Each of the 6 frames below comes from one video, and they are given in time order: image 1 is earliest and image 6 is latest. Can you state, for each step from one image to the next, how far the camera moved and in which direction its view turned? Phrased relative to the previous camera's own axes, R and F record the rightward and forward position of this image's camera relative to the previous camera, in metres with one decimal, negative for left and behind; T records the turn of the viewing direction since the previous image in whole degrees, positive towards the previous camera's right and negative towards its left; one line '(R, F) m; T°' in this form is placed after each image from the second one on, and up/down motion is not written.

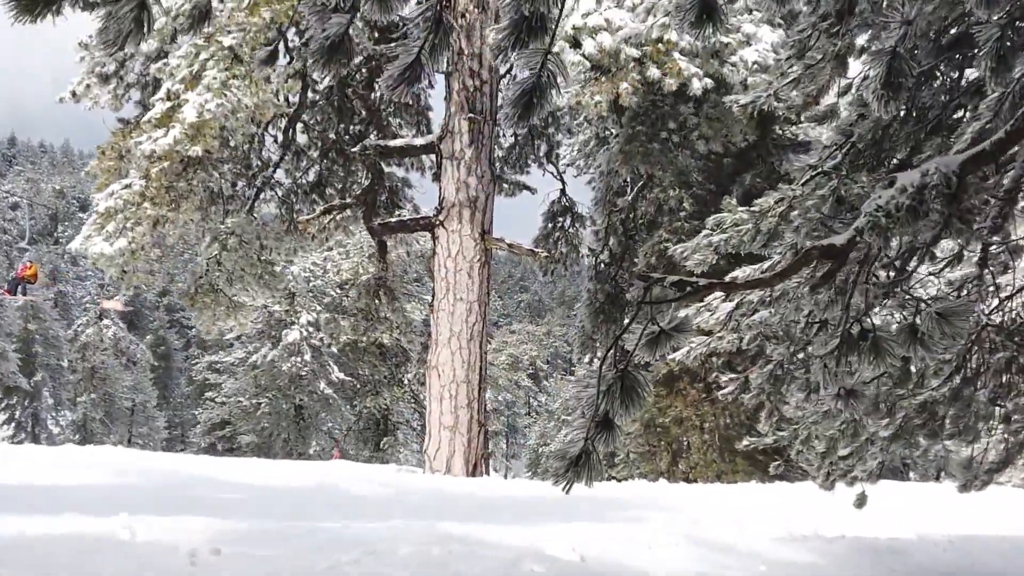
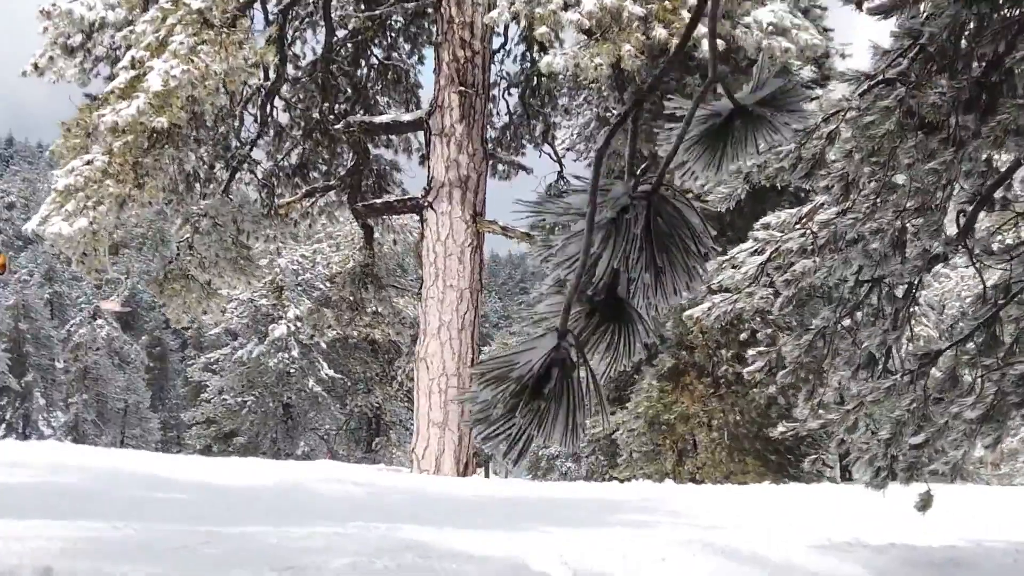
(+0.1, +0.6) m; 0°
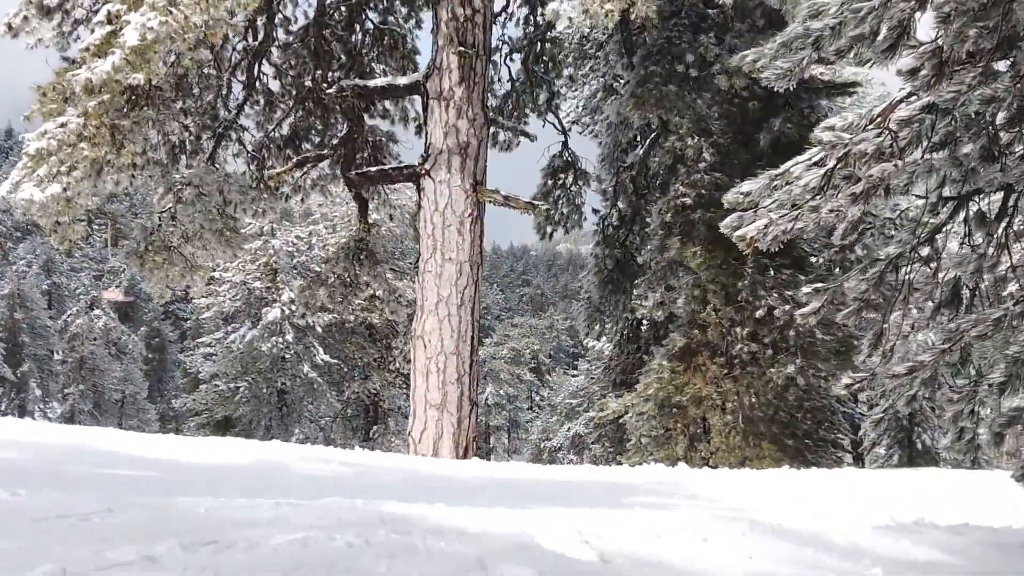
(0.0, +0.5) m; 0°
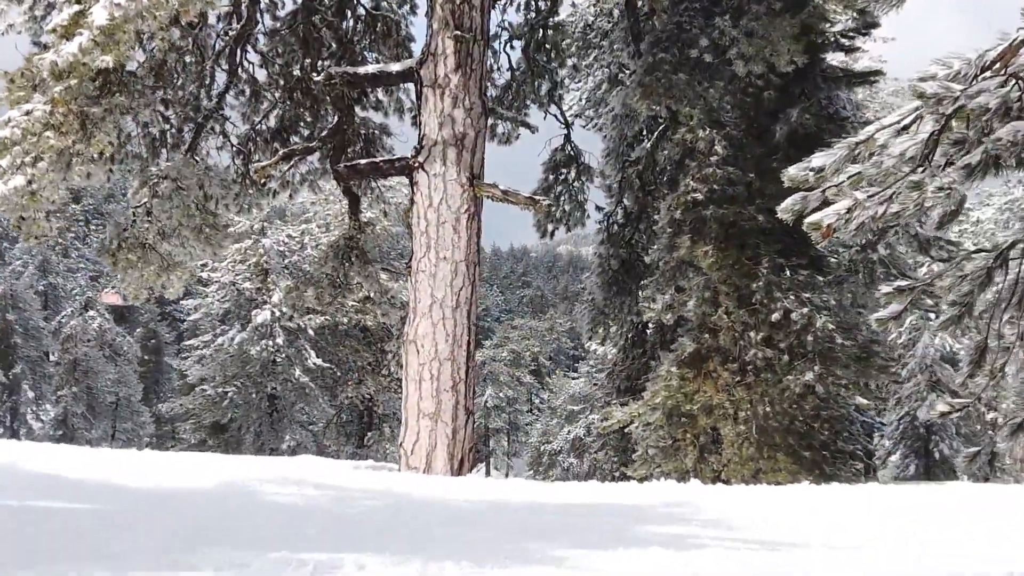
(0.0, +0.5) m; 0°
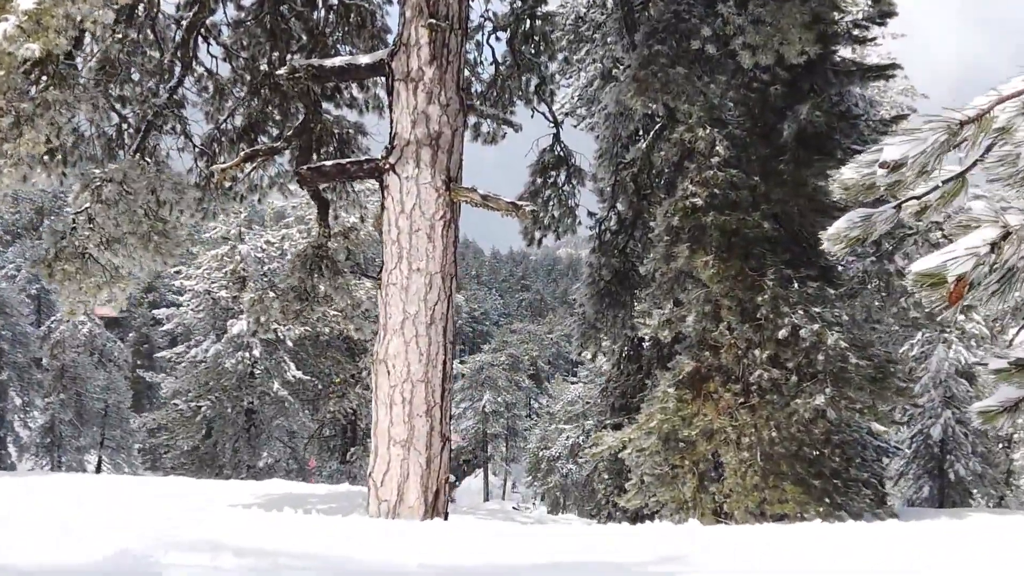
(+0.2, +0.6) m; 0°
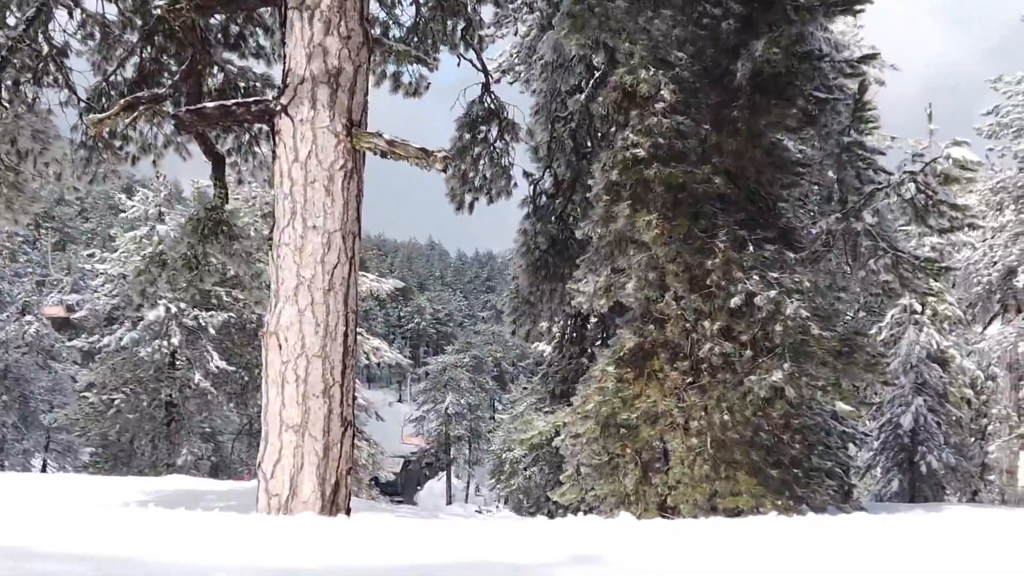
(+0.5, +0.8) m; +2°
